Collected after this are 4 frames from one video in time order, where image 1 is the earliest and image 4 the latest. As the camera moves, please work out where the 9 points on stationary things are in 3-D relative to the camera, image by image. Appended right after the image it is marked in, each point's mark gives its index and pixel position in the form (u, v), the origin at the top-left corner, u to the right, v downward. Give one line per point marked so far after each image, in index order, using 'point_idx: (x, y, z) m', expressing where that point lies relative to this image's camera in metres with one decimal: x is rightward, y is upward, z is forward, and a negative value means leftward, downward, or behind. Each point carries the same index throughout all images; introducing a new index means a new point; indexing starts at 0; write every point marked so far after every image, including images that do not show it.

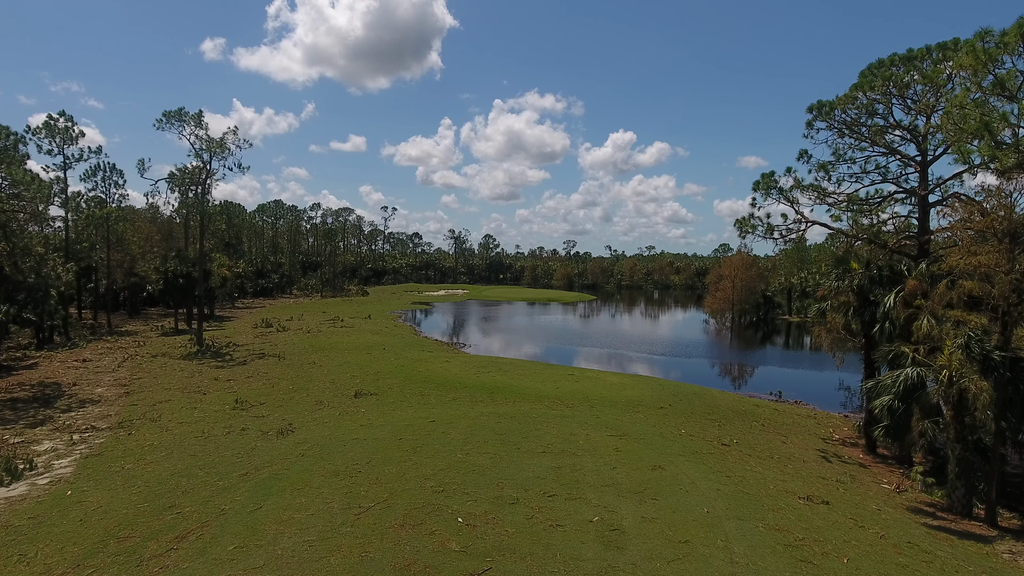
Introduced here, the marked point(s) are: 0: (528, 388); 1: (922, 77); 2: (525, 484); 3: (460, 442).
0: (+0.5, -3.3, +16.1) m
1: (+10.6, +5.5, +12.6) m
2: (+0.2, -3.5, +8.9) m
3: (-1.2, -3.4, +10.9) m
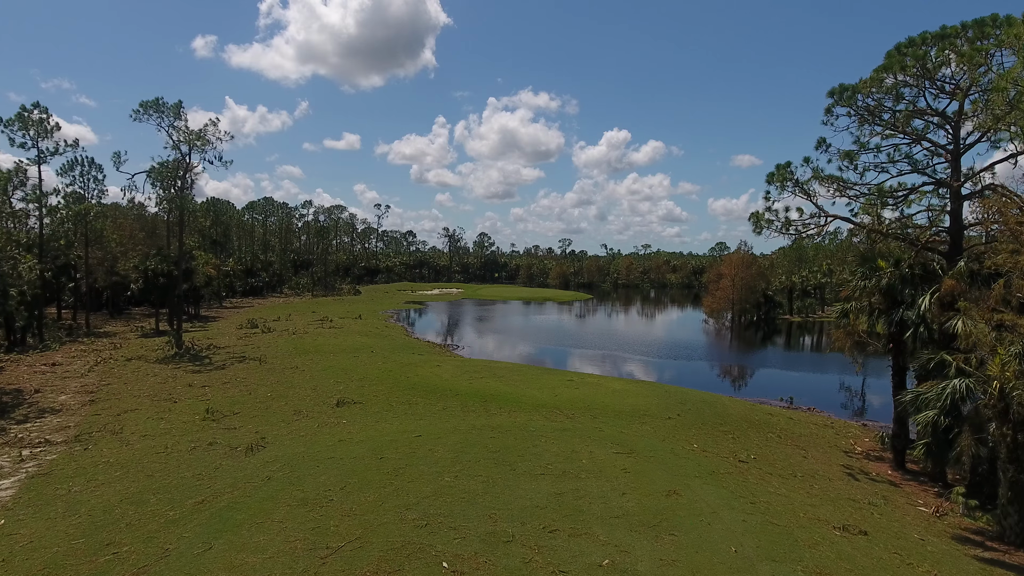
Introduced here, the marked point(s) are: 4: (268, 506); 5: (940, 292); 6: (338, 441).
0: (+0.4, -3.3, +14.9) m
1: (+10.5, +5.5, +11.5) m
2: (+0.1, -3.5, +7.7) m
3: (-1.3, -3.4, +9.6) m
4: (-4.1, -3.6, +8.2) m
5: (+9.4, -0.1, +10.8) m
6: (-4.1, -3.6, +11.5) m
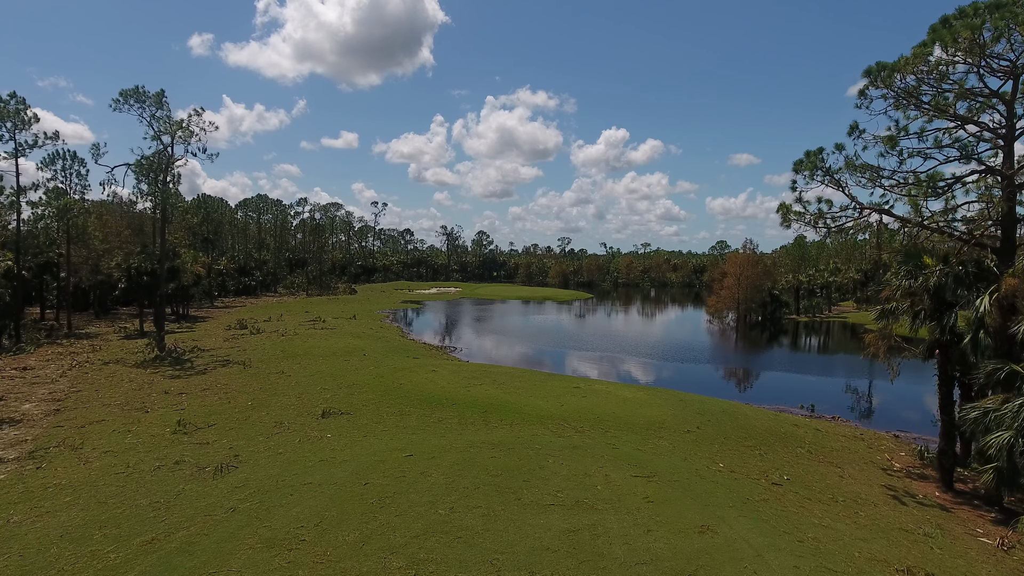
0: (+0.4, -3.3, +13.6) m
1: (+10.6, +5.5, +10.3) m
2: (+0.2, -3.6, +6.4) m
3: (-1.2, -3.4, +8.3) m
4: (-4.0, -3.6, +6.9) m
5: (+9.5, -0.1, +9.6) m
6: (-4.0, -3.6, +10.2) m
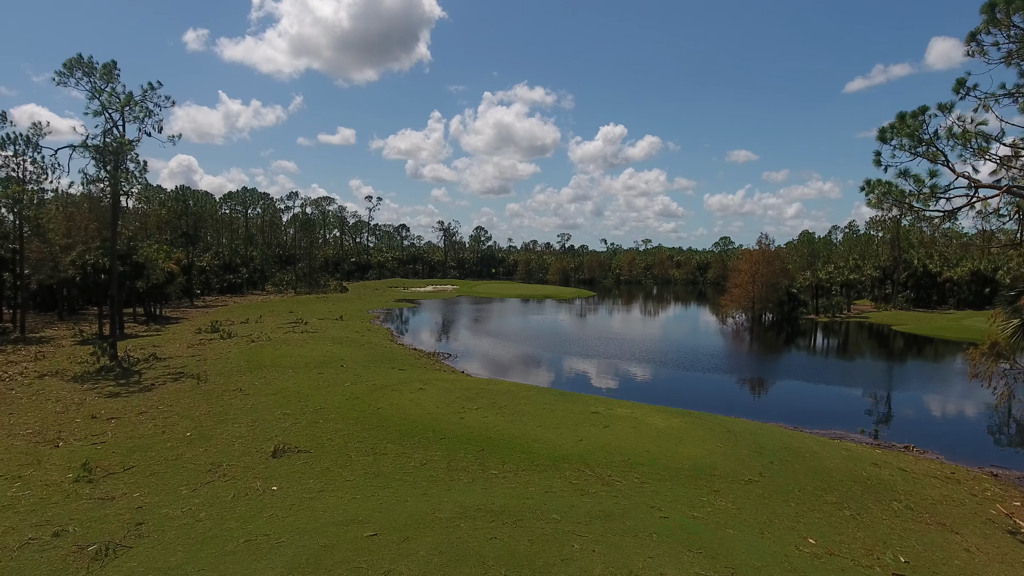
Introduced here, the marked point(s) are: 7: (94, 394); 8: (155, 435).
0: (+0.5, -3.3, +10.6) m
1: (+10.7, +5.4, +7.2) m
2: (+0.3, -3.7, +3.4) m
3: (-1.1, -3.5, +5.3) m
4: (-3.9, -3.8, +3.9) m
5: (+9.6, -0.2, +6.6) m
6: (-3.9, -3.7, +7.2) m
7: (-14.0, -3.6, +16.4) m
8: (-9.1, -3.7, +12.5) m
